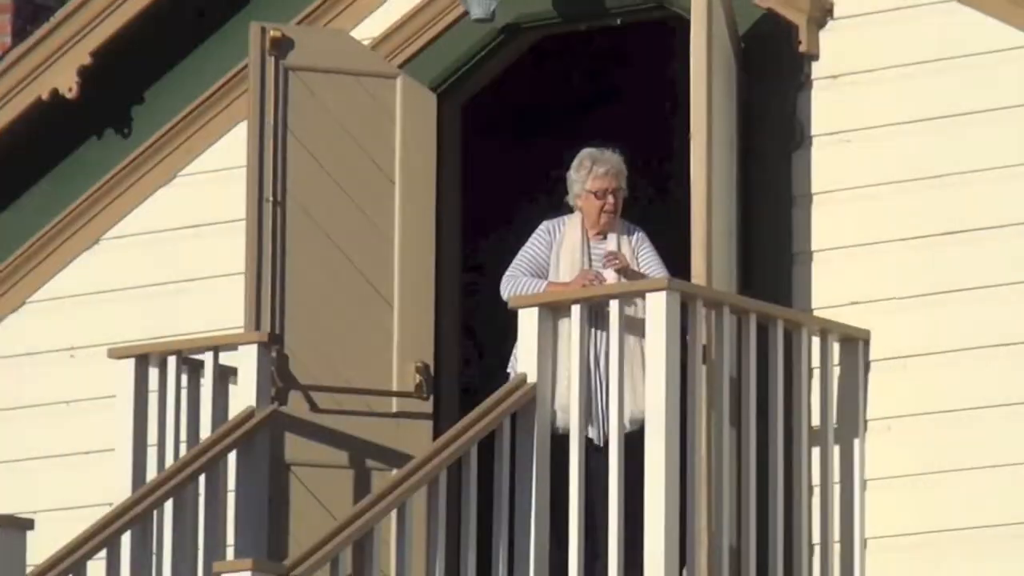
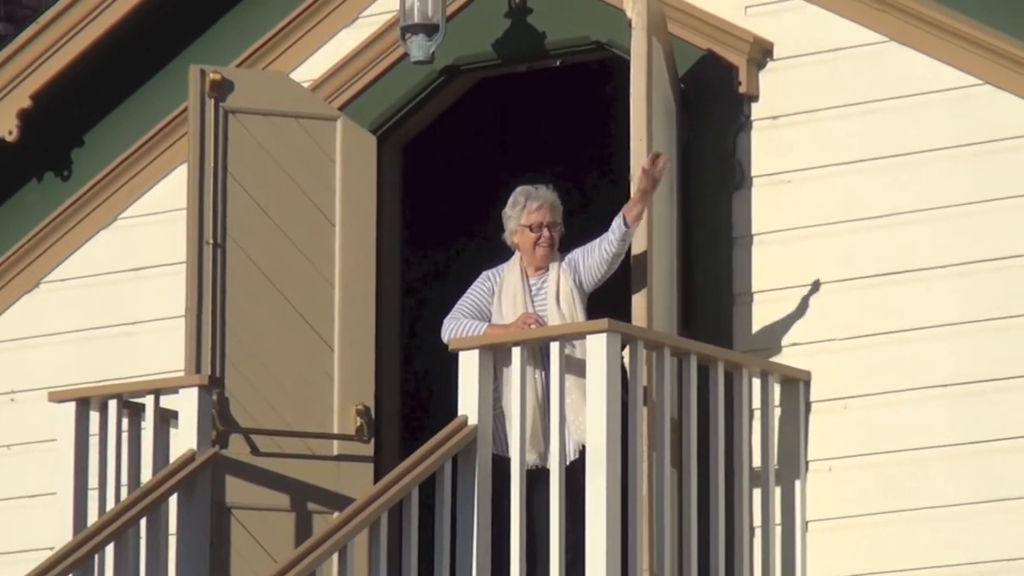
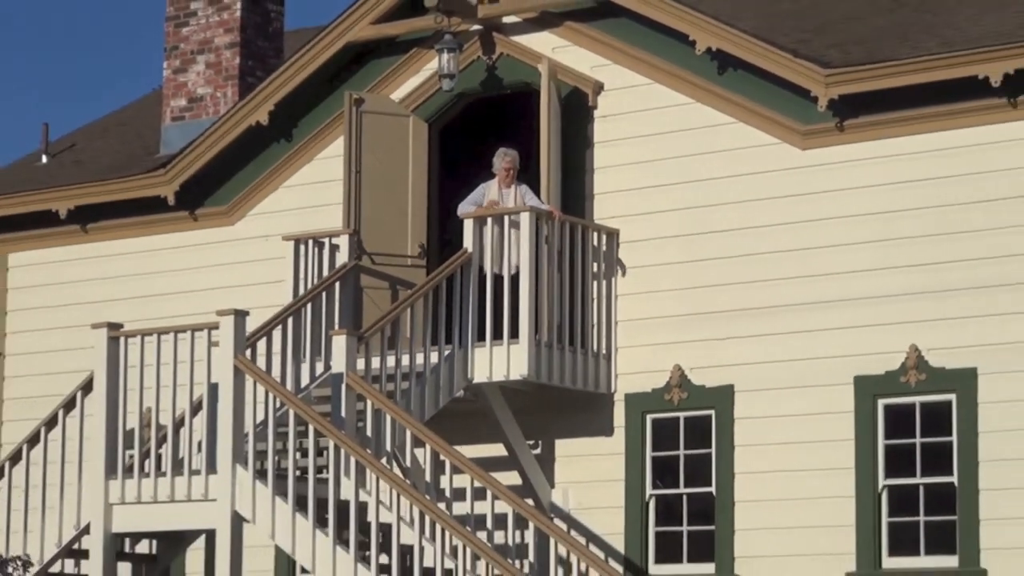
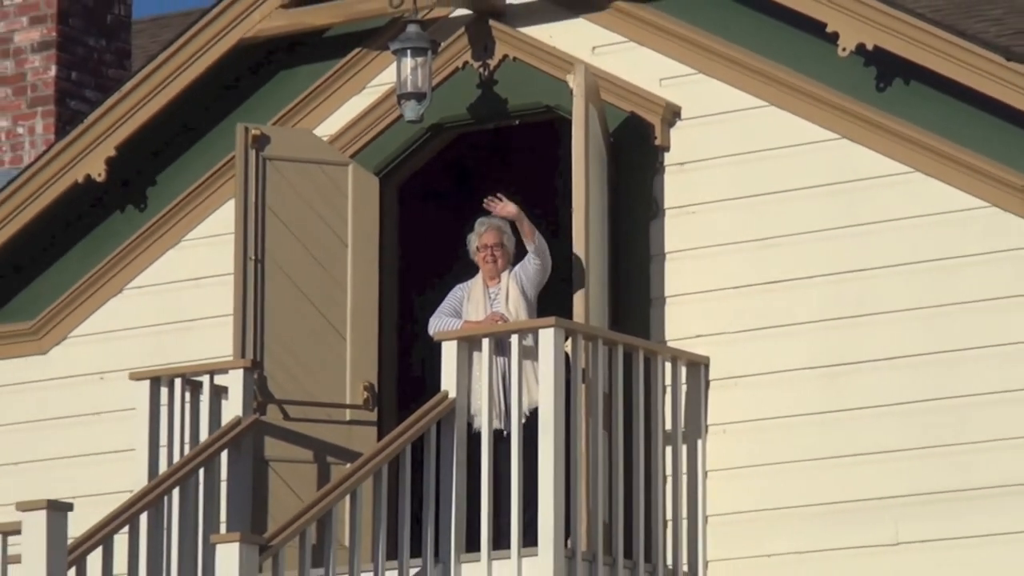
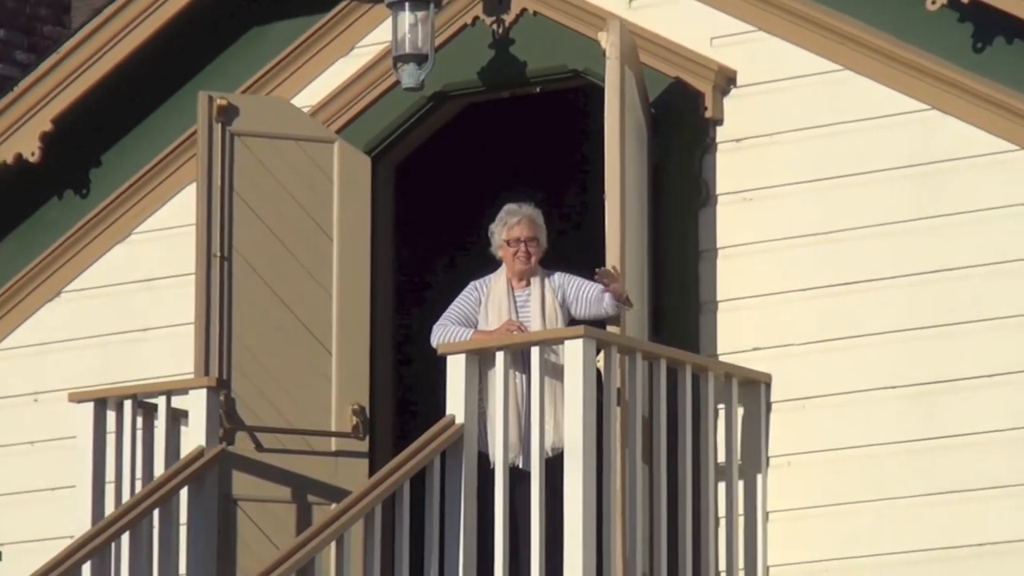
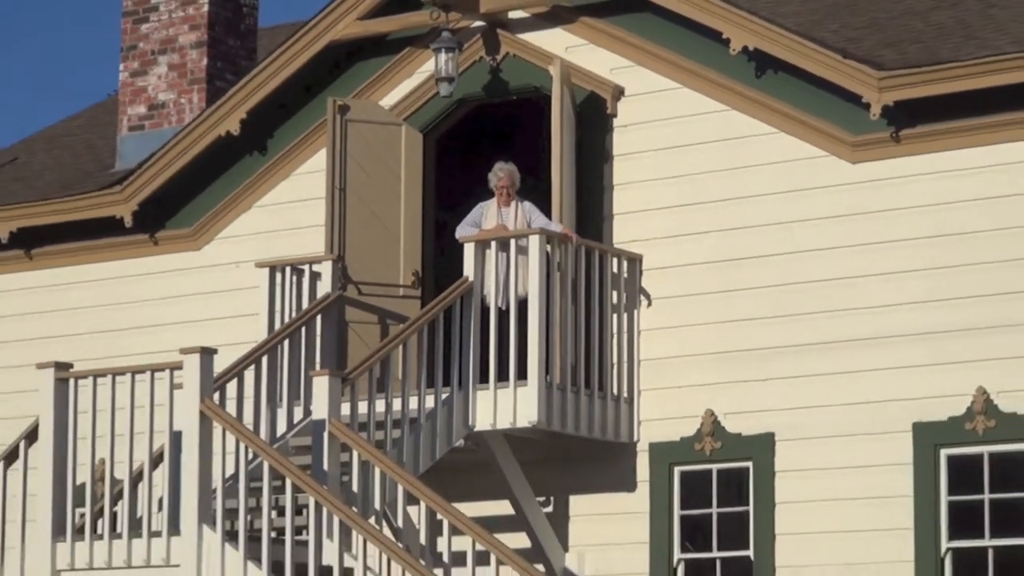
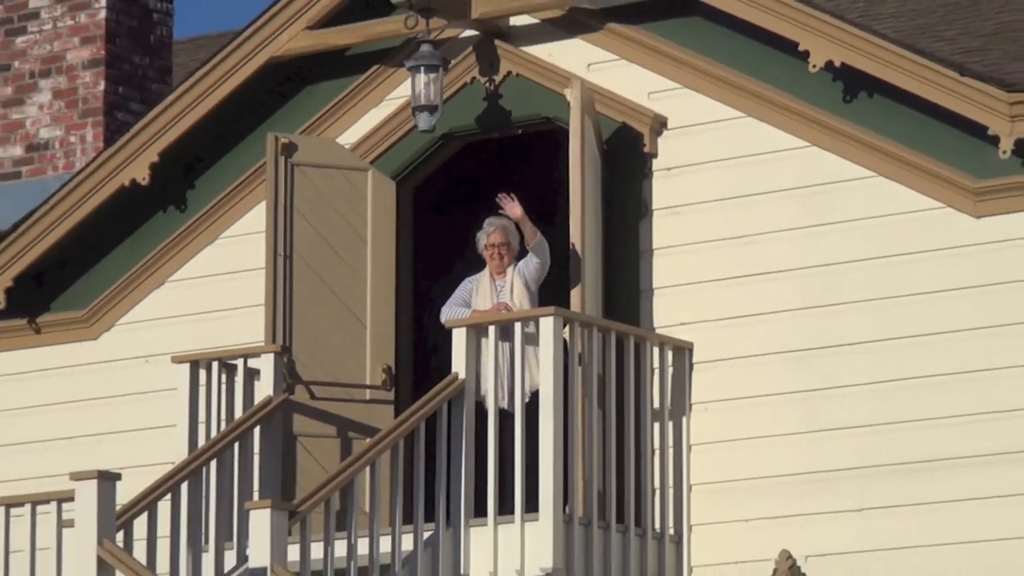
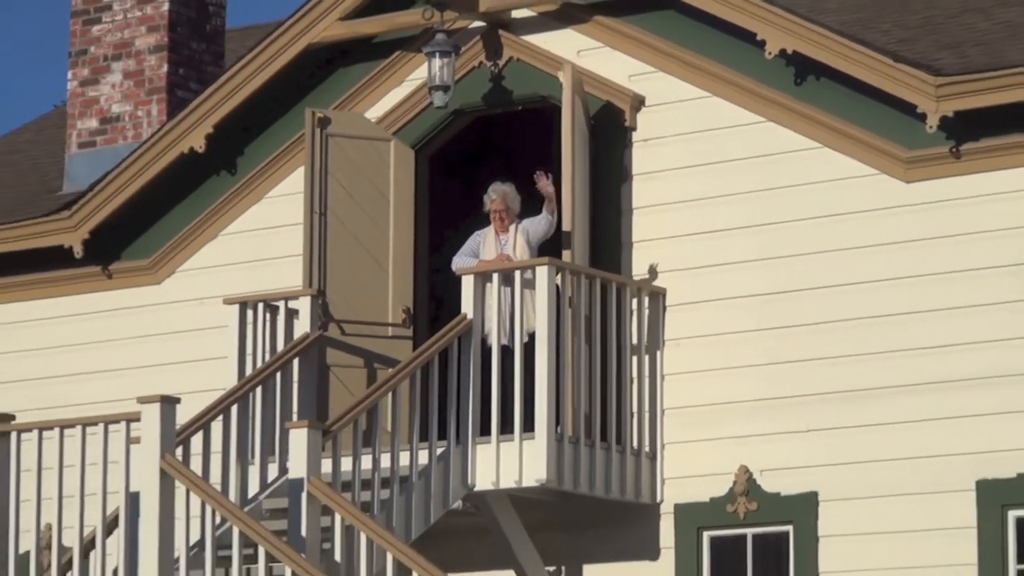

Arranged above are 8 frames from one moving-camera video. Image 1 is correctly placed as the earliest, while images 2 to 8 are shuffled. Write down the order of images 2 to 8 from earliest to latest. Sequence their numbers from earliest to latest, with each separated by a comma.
2, 5, 4, 7, 8, 6, 3
